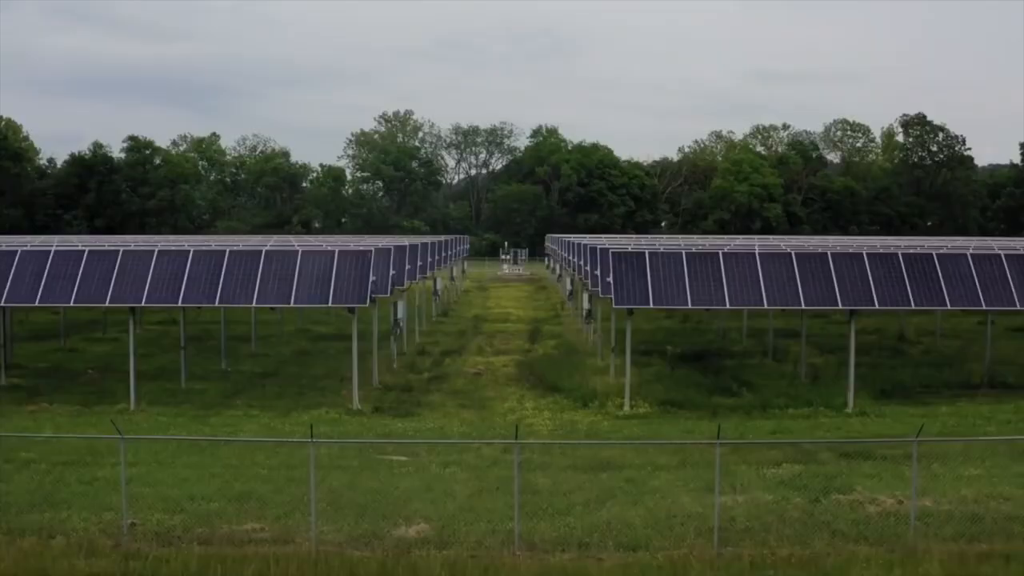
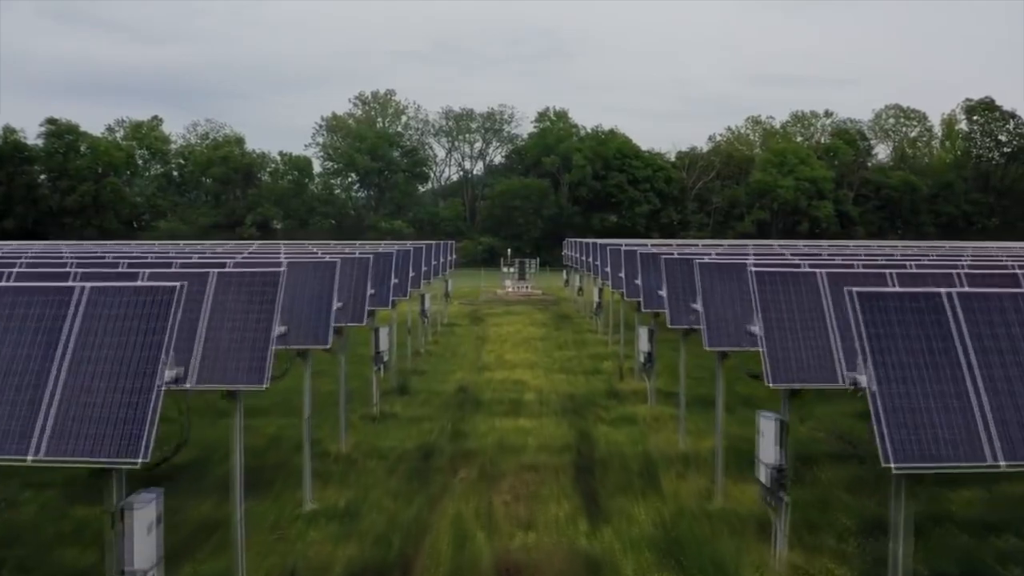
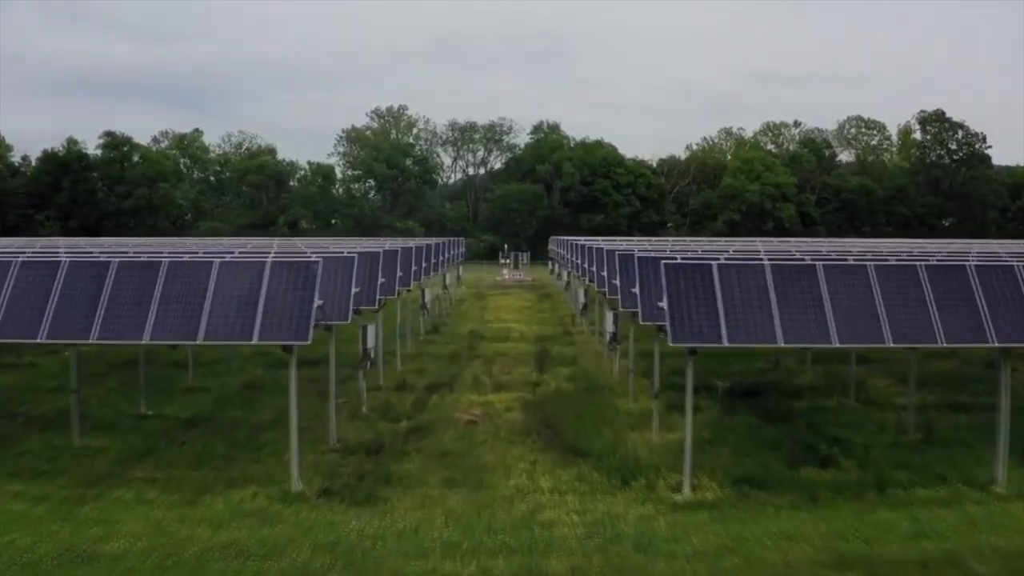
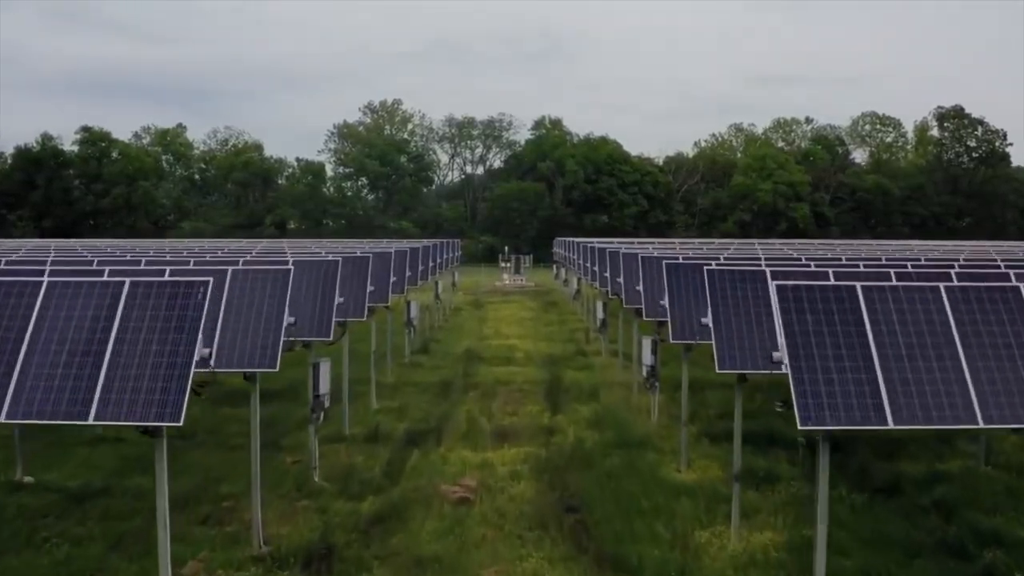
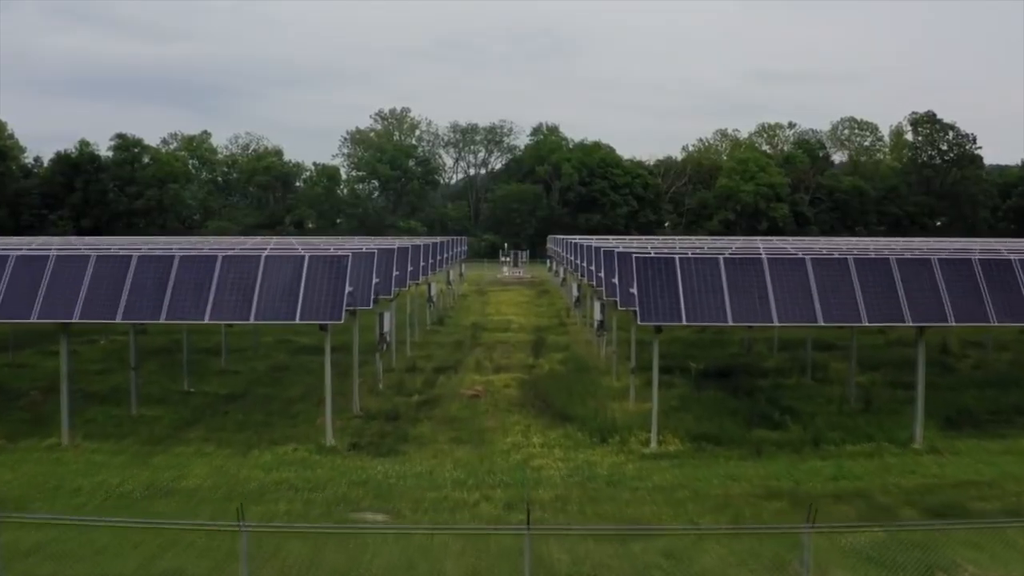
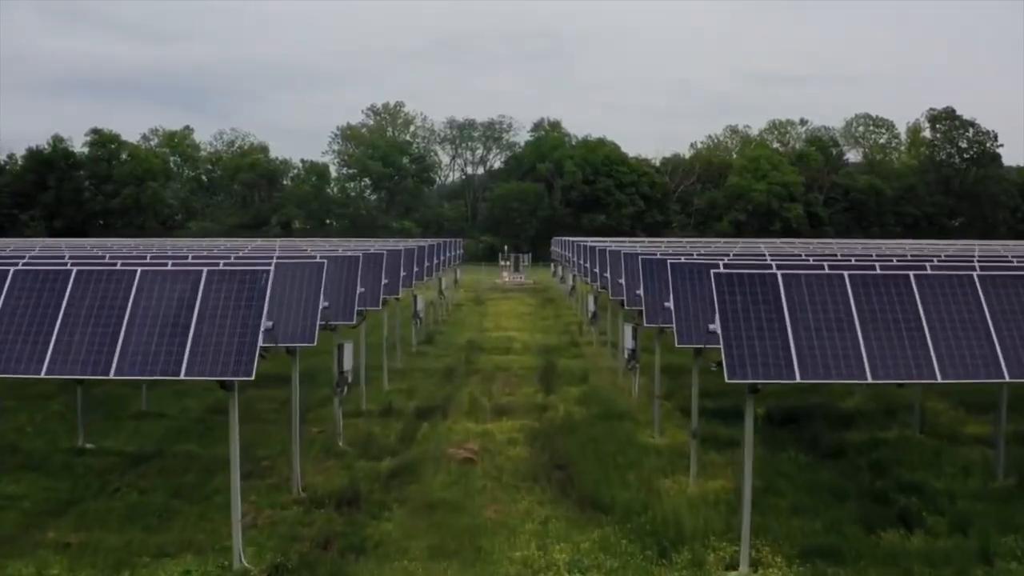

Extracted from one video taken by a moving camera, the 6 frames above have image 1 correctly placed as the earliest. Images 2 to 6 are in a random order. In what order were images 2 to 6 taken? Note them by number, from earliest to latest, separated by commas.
5, 3, 6, 4, 2
